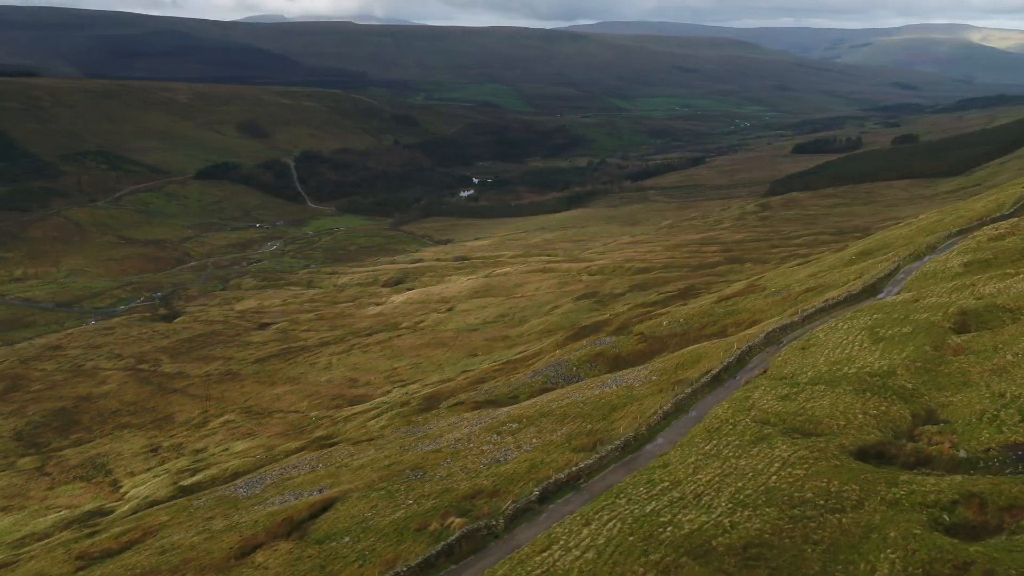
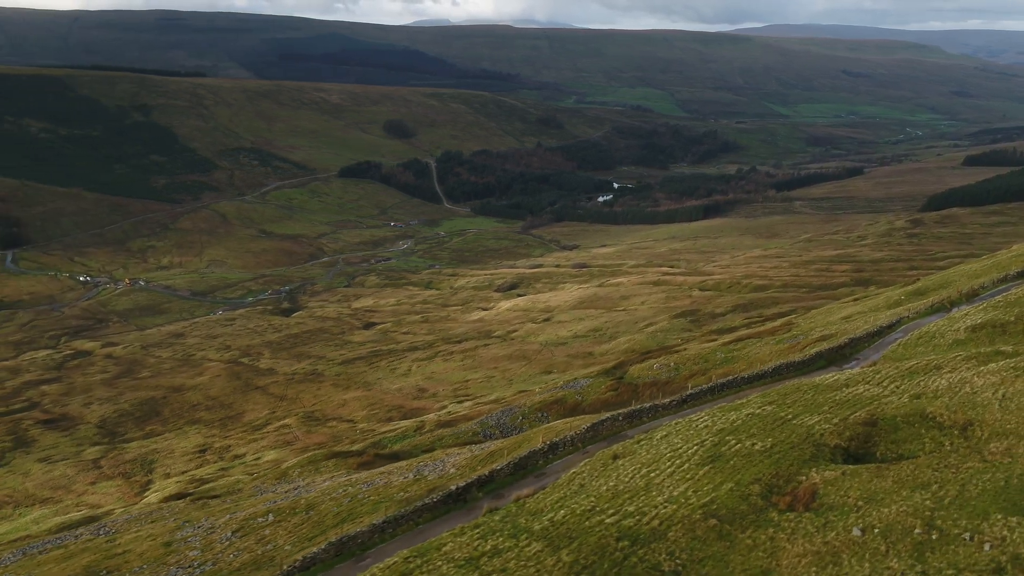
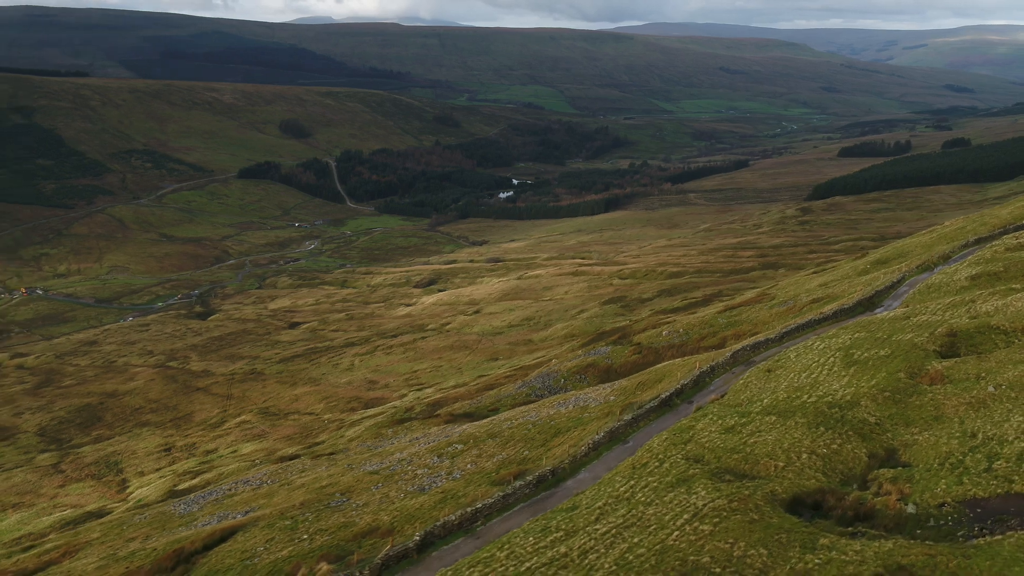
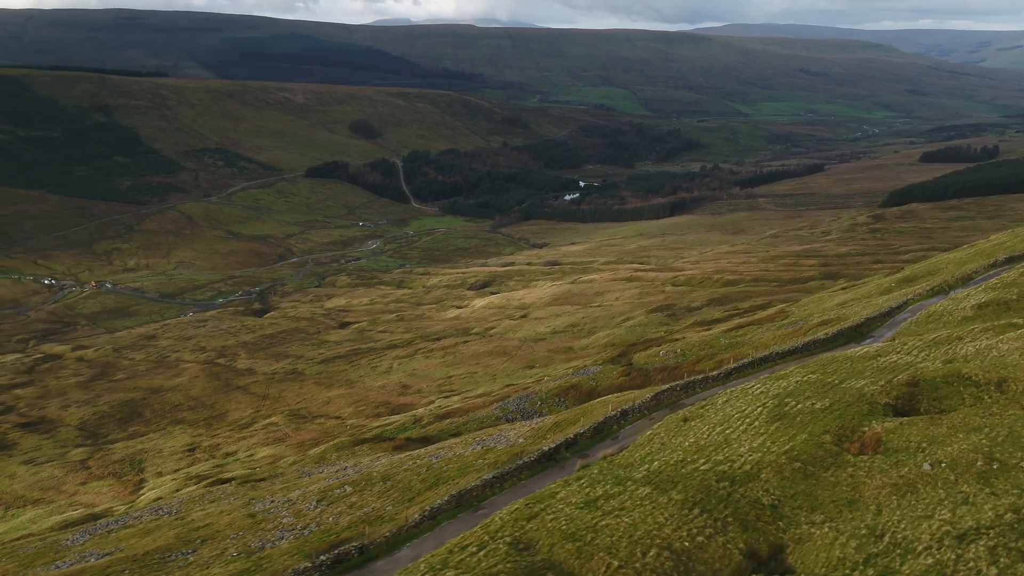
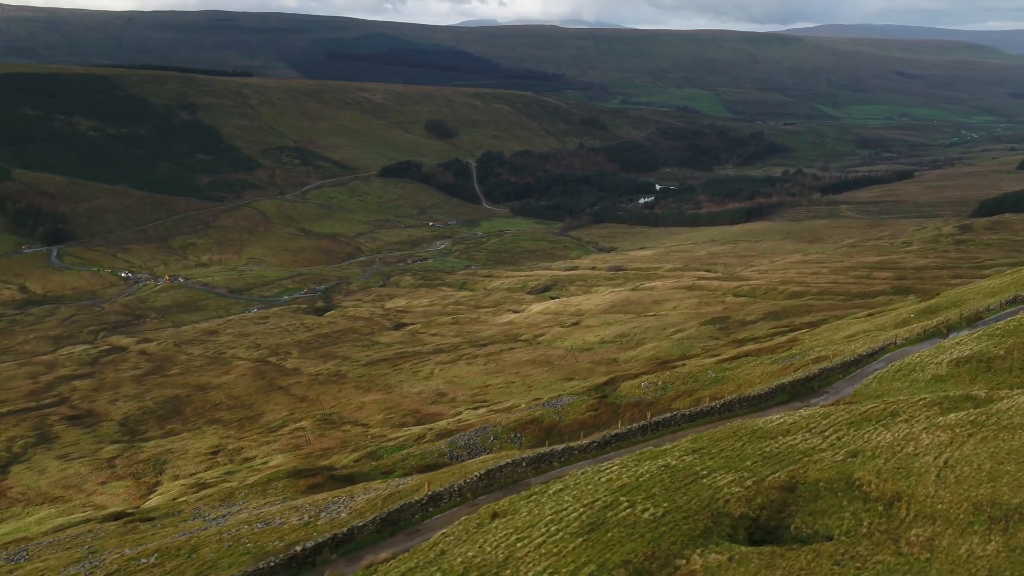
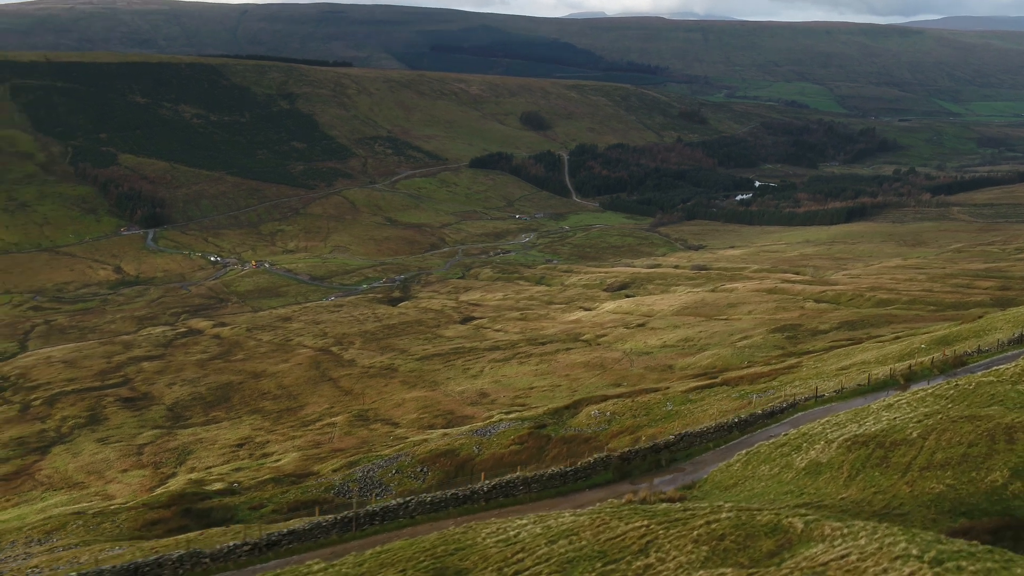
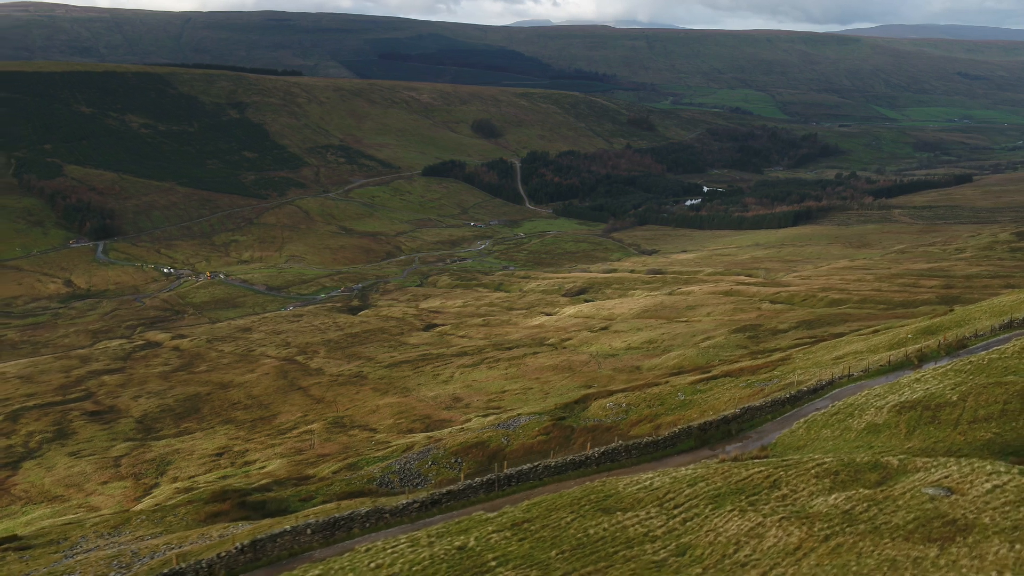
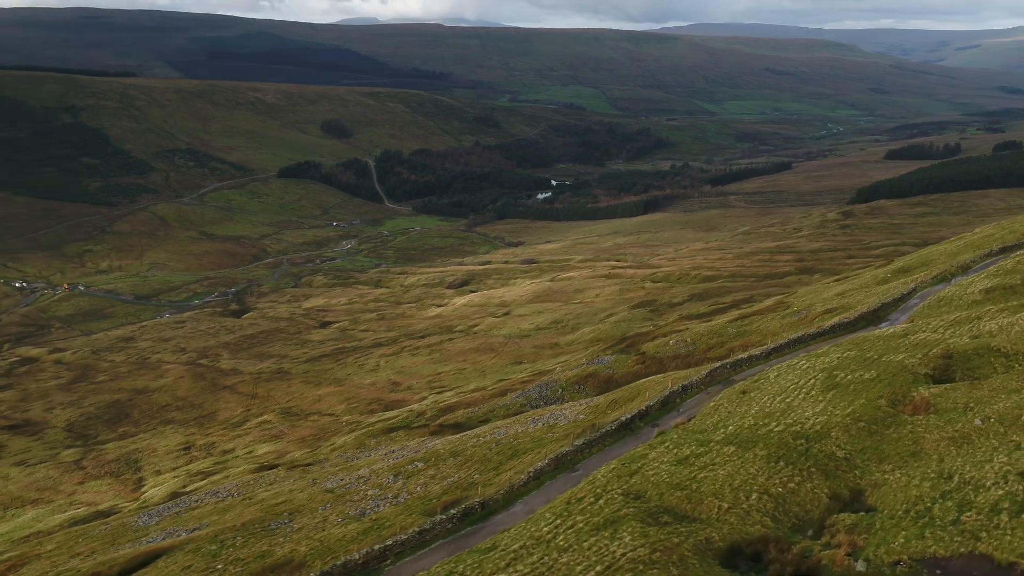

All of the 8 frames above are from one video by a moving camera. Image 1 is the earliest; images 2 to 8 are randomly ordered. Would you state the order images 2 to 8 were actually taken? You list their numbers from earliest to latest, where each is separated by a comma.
3, 8, 4, 2, 5, 7, 6
